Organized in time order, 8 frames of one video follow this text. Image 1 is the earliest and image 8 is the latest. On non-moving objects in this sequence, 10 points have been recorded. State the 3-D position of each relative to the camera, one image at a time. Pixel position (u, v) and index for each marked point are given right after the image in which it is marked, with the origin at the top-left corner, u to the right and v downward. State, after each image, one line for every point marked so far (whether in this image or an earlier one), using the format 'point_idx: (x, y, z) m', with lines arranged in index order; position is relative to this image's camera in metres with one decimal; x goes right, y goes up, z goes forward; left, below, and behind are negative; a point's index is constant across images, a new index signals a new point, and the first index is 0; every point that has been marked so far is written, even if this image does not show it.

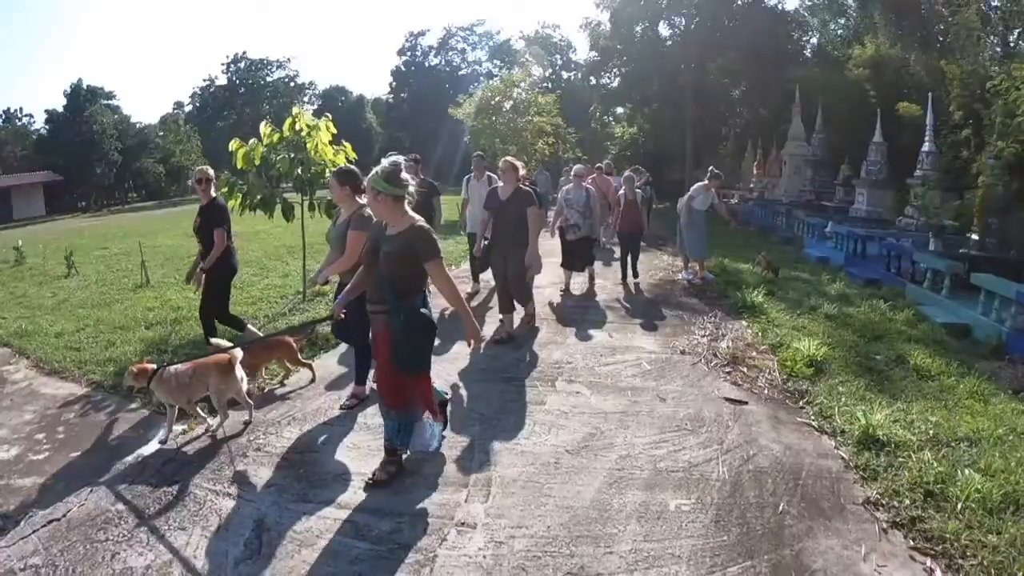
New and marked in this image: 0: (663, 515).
0: (+0.7, -1.0, +3.5) m
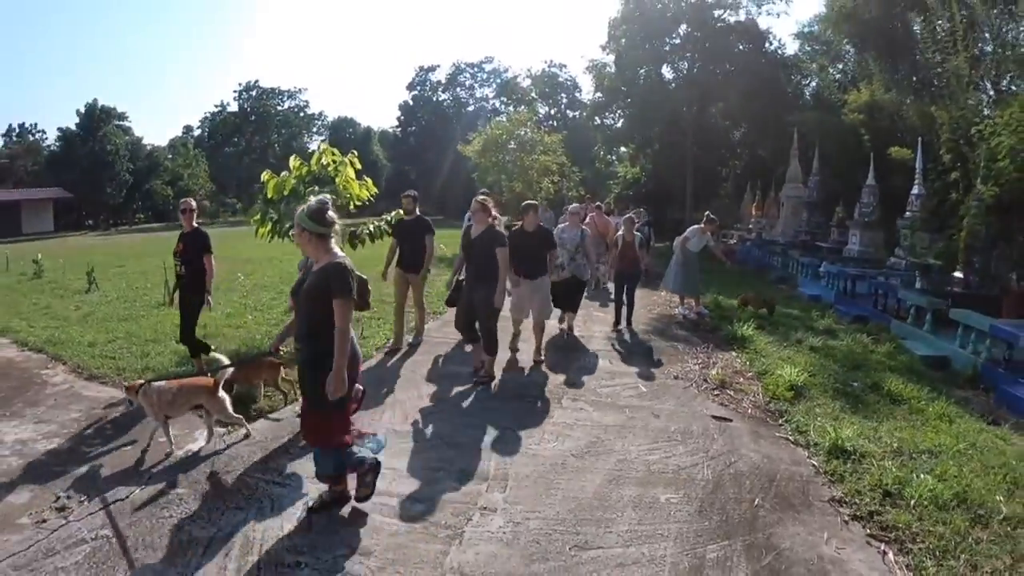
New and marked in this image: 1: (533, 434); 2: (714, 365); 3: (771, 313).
0: (+0.8, -1.2, +4.1) m
1: (+0.1, -1.0, +5.4) m
2: (+2.0, -0.8, +7.7) m
3: (+3.9, -0.4, +11.5) m
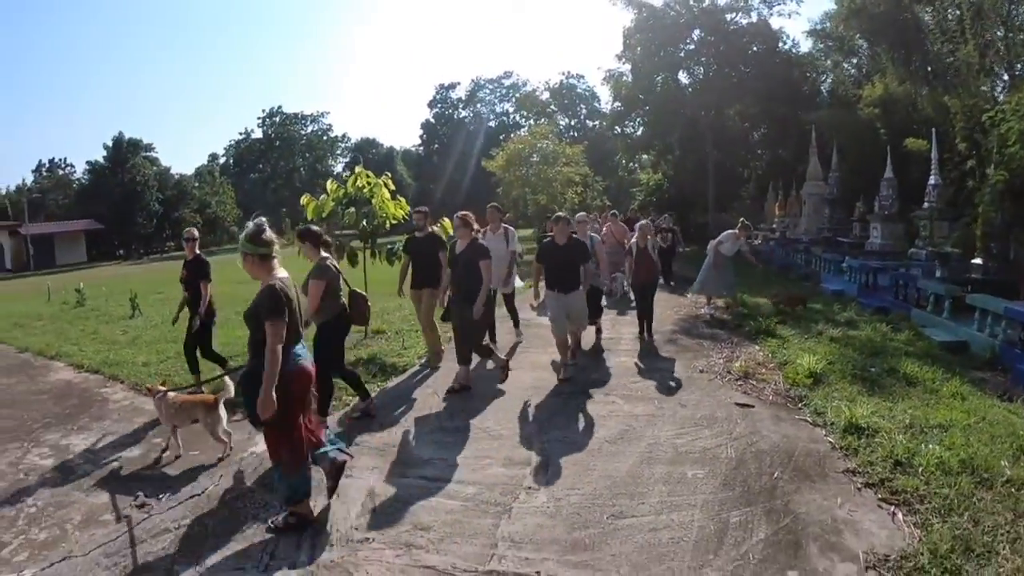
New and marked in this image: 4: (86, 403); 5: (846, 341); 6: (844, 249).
0: (+1.0, -1.1, +4.5) m
1: (+0.4, -1.0, +5.8) m
2: (+2.4, -0.7, +8.1) m
3: (+4.3, -0.3, +11.8) m
4: (-4.7, -1.3, +8.5) m
5: (+3.7, -0.6, +8.5) m
6: (+7.4, +0.9, +17.2) m
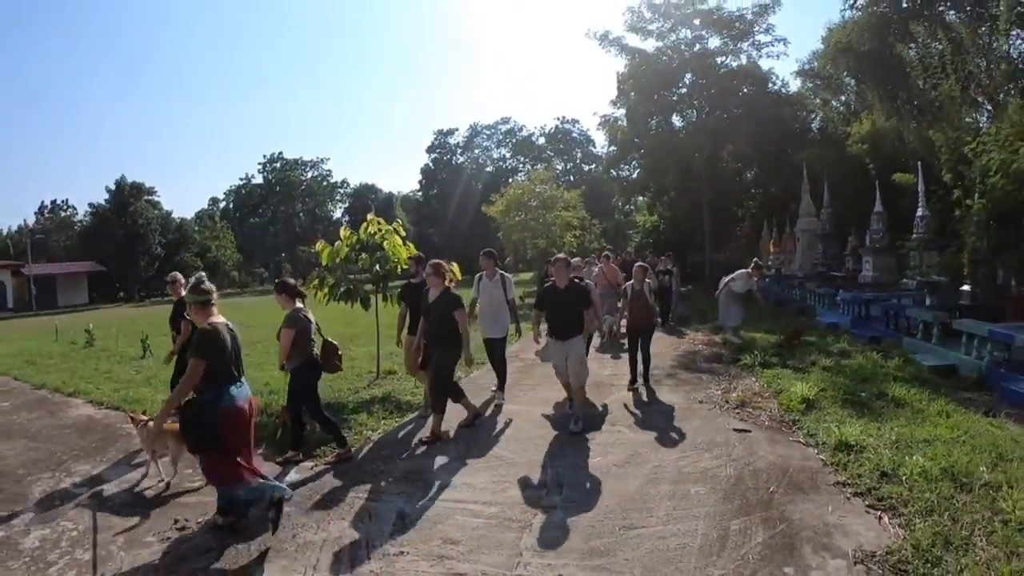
0: (+1.1, -1.3, +4.9) m
1: (+0.5, -1.3, +6.2) m
2: (+2.5, -1.1, +8.5) m
3: (+4.4, -0.8, +12.3) m
4: (-4.6, -1.8, +8.9) m
5: (+3.8, -0.9, +8.9) m
6: (+7.4, +0.1, +17.7) m
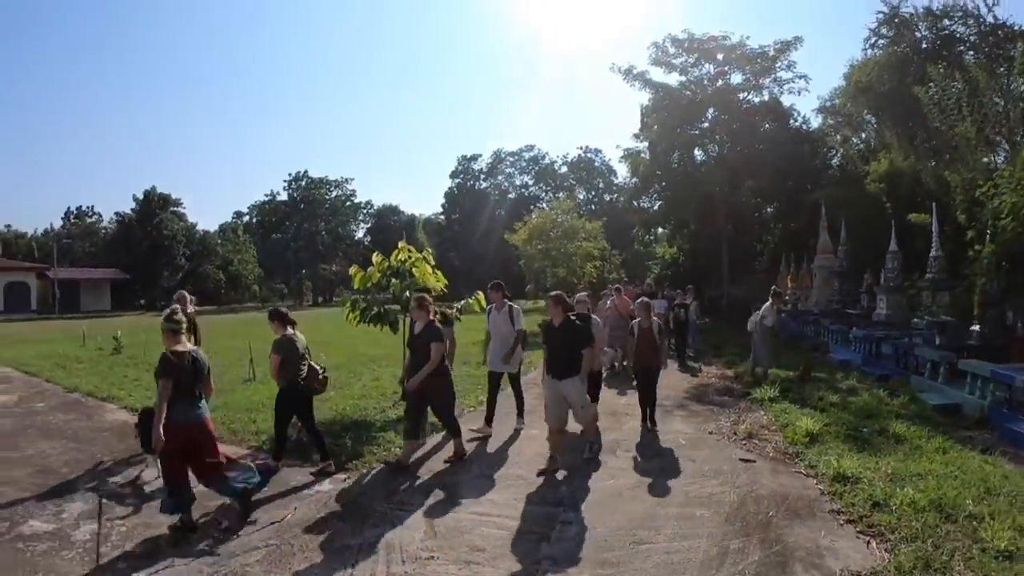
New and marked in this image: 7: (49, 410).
0: (+1.3, -1.6, +5.4) m
1: (+0.7, -1.6, +6.7) m
2: (+2.7, -1.5, +8.9) m
3: (+4.7, -1.4, +12.6) m
4: (-4.4, -2.0, +9.5) m
5: (+4.0, -1.4, +9.3) m
6: (+7.9, -0.7, +18.0) m
7: (-7.4, -2.0, +12.4) m
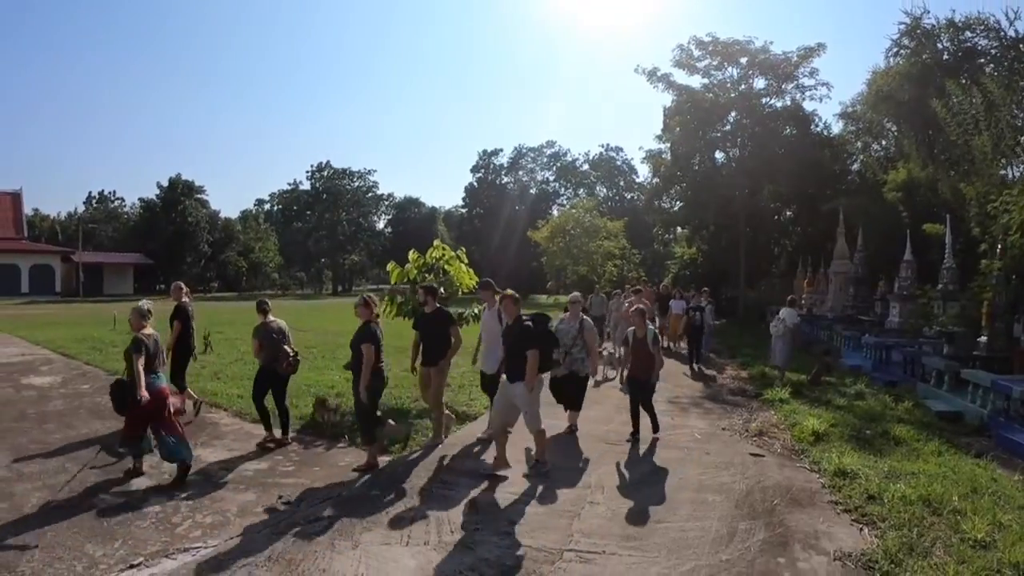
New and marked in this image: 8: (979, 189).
0: (+1.5, -1.7, +6.0) m
1: (+1.0, -1.7, +7.3) m
2: (+3.0, -1.6, +9.5) m
3: (+5.1, -1.6, +13.2) m
4: (-4.0, -1.9, +10.3) m
5: (+4.3, -1.5, +9.9) m
6: (+8.4, -0.9, +18.5) m
7: (-7.0, -1.8, +13.2) m
8: (+10.3, +2.2, +17.1) m
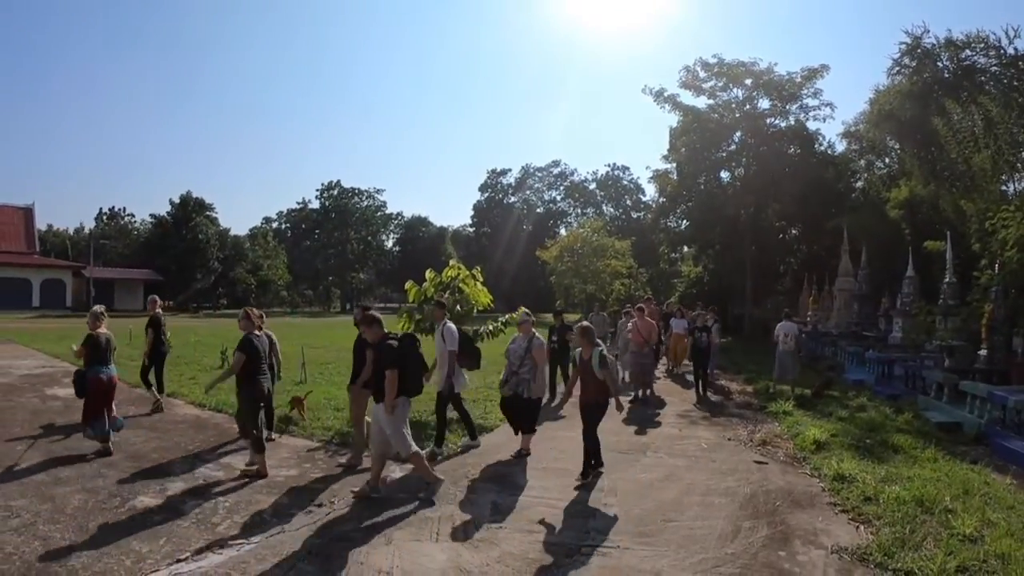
0: (+1.7, -1.8, +6.5) m
1: (+1.2, -1.8, +7.7) m
2: (+3.2, -1.8, +9.9) m
3: (+5.4, -1.9, +13.6) m
4: (-3.8, -2.1, +10.7) m
5: (+4.5, -1.8, +10.3) m
6: (+8.7, -1.3, +18.9) m
7: (-6.8, -2.1, +13.7) m
8: (+10.6, +1.8, +17.5) m
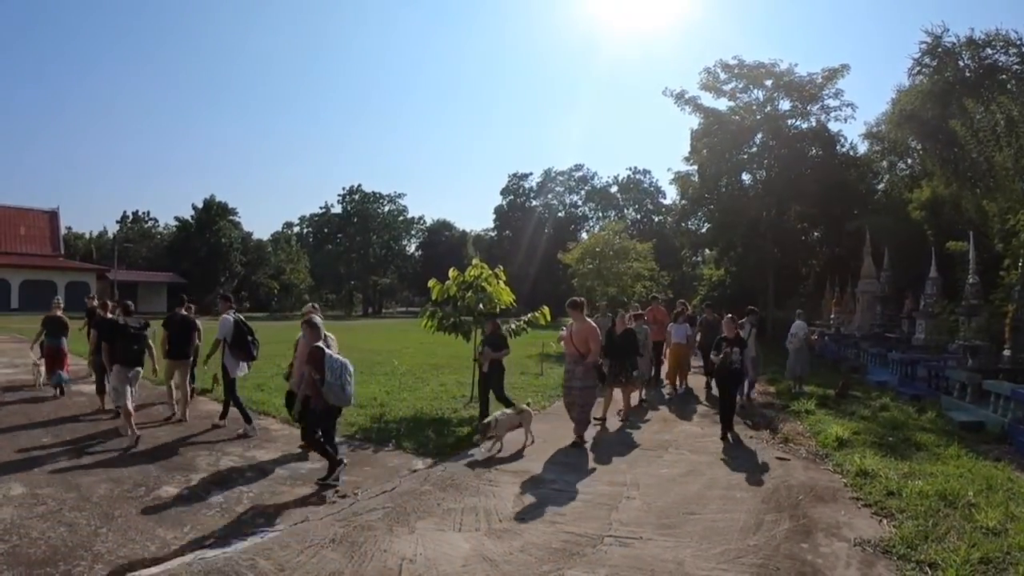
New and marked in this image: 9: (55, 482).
0: (+1.9, -1.8, +6.5) m
1: (+1.4, -1.8, +7.8) m
2: (+3.5, -1.8, +9.9) m
3: (+5.7, -1.8, +13.6) m
4: (-3.5, -2.1, +10.9) m
5: (+4.8, -1.7, +10.3) m
6: (+9.2, -1.3, +18.7) m
7: (-6.4, -2.1, +13.9) m
8: (+11.0, +1.8, +17.4) m
9: (-4.1, -1.7, +6.9) m
